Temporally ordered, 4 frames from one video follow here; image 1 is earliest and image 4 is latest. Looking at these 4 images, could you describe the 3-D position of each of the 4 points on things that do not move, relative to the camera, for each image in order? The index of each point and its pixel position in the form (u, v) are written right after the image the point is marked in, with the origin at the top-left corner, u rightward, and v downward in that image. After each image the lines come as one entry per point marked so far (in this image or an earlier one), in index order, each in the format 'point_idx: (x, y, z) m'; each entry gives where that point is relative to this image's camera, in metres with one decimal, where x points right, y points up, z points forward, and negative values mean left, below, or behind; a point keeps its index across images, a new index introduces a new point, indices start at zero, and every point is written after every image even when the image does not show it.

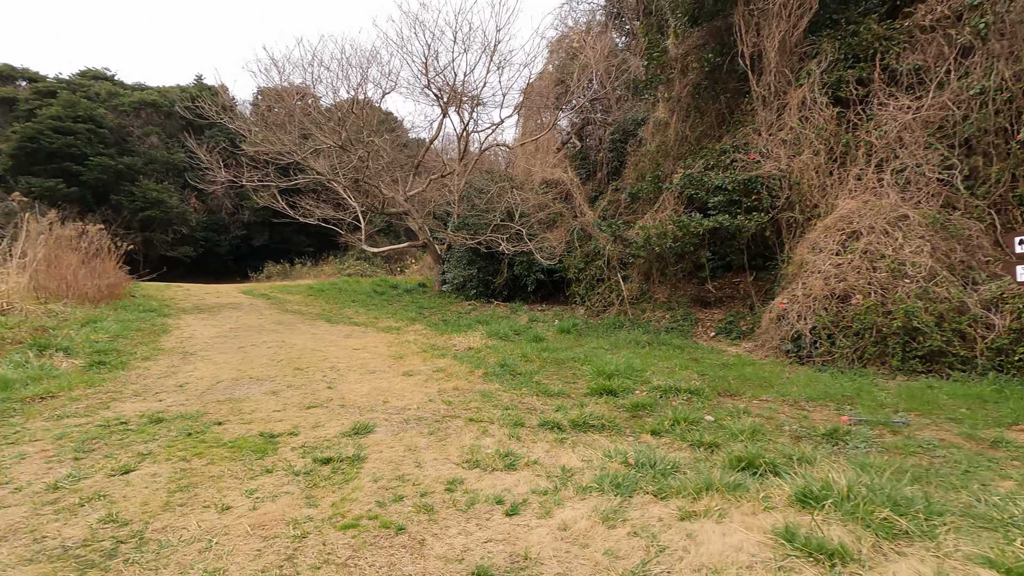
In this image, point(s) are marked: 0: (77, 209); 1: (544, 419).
0: (-17.4, +3.2, +19.3) m
1: (+0.2, -0.9, +3.3) m
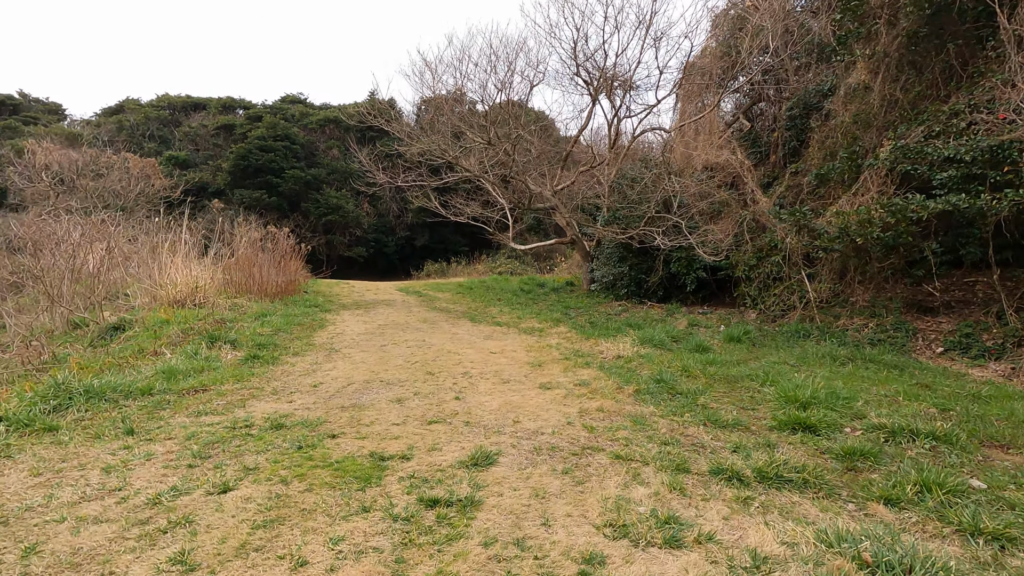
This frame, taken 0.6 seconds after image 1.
0: (-11.0, +3.4, +22.9) m
1: (+1.0, -0.9, +2.5) m
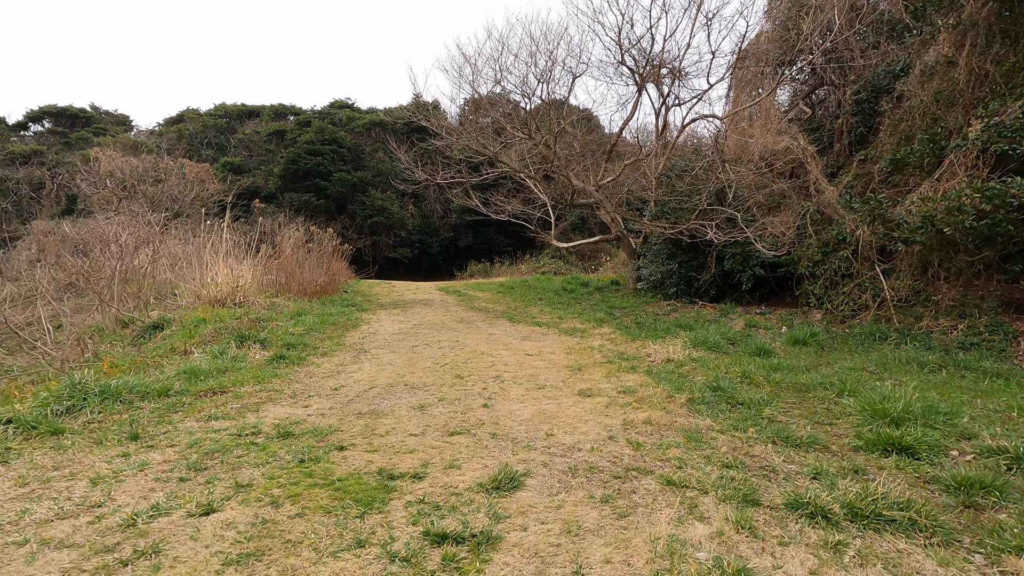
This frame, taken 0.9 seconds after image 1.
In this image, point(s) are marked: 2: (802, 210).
0: (-9.0, +3.4, +23.4) m
1: (+1.2, -0.8, +2.0) m
2: (+4.6, +1.3, +7.8) m
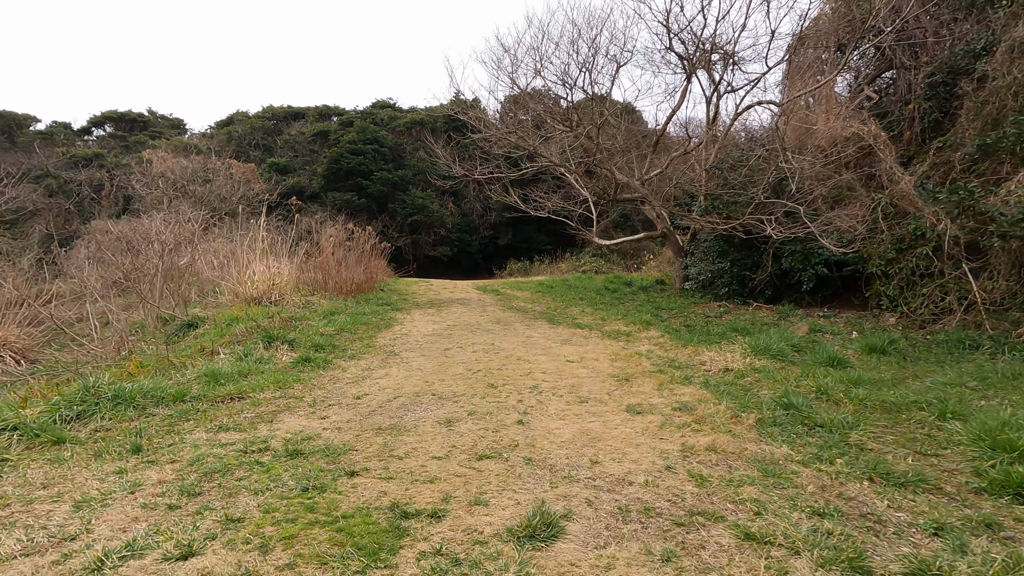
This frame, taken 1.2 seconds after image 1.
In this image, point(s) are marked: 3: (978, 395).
0: (-7.1, +3.5, +23.7) m
1: (+1.3, -0.9, +1.6) m
2: (+5.2, +1.2, +7.1) m
3: (+3.3, -0.8, +3.5) m
